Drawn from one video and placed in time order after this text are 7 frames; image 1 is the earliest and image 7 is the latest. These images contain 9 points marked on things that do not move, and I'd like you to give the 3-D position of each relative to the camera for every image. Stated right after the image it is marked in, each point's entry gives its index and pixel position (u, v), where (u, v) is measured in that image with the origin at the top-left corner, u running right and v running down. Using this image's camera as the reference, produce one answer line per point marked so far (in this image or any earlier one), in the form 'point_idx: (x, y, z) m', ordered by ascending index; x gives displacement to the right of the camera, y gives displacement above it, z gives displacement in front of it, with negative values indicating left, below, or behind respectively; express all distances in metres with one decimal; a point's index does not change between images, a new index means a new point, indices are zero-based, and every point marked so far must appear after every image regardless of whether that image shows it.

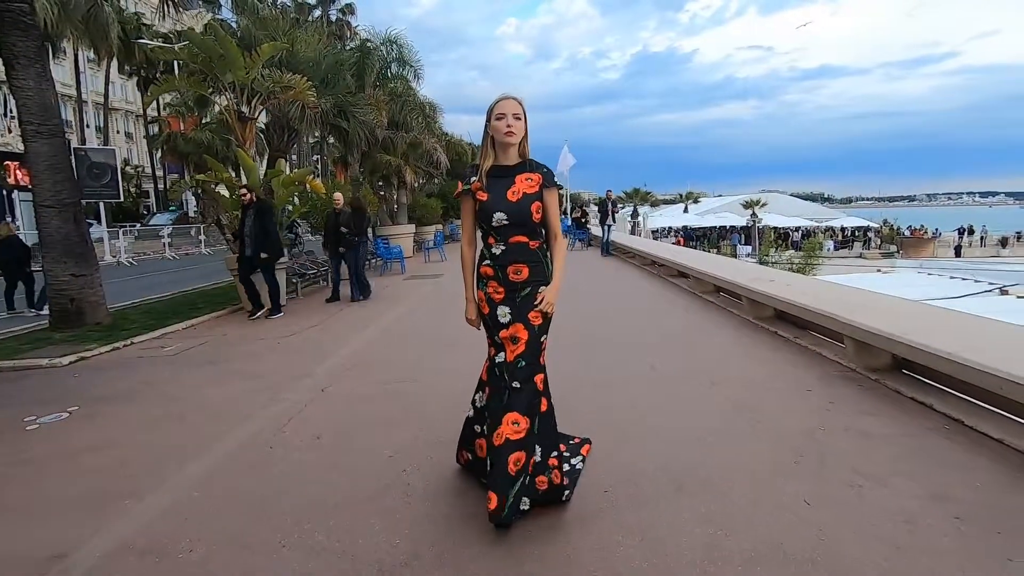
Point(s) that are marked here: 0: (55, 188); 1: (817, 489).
0: (-6.9, +1.5, +8.1) m
1: (+1.9, -1.2, +3.4) m
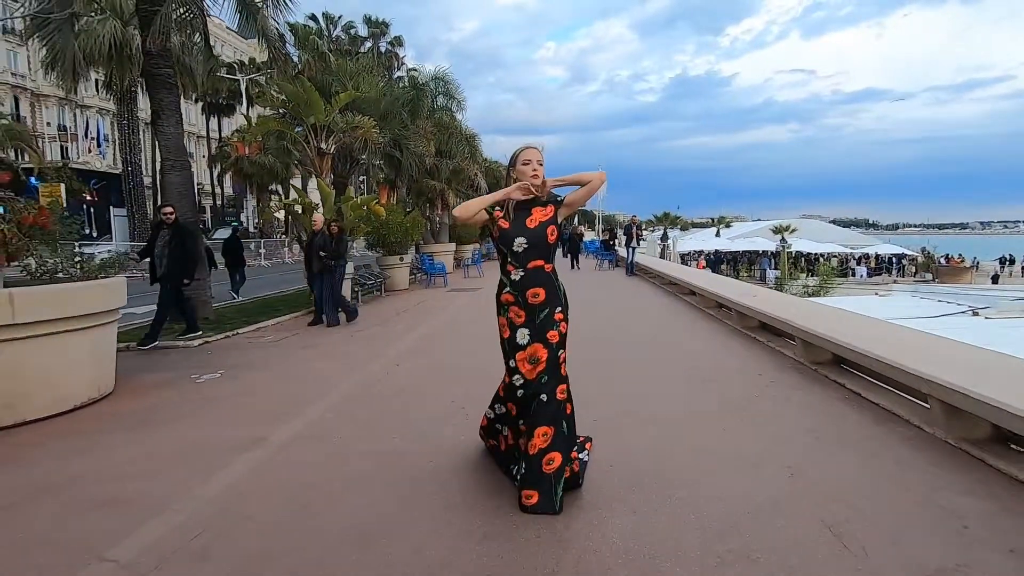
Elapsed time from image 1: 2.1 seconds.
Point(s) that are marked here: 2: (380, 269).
0: (-6.3, +1.5, +10.3) m
1: (+2.1, -1.3, +5.0) m
2: (-4.0, +0.6, +16.5) m
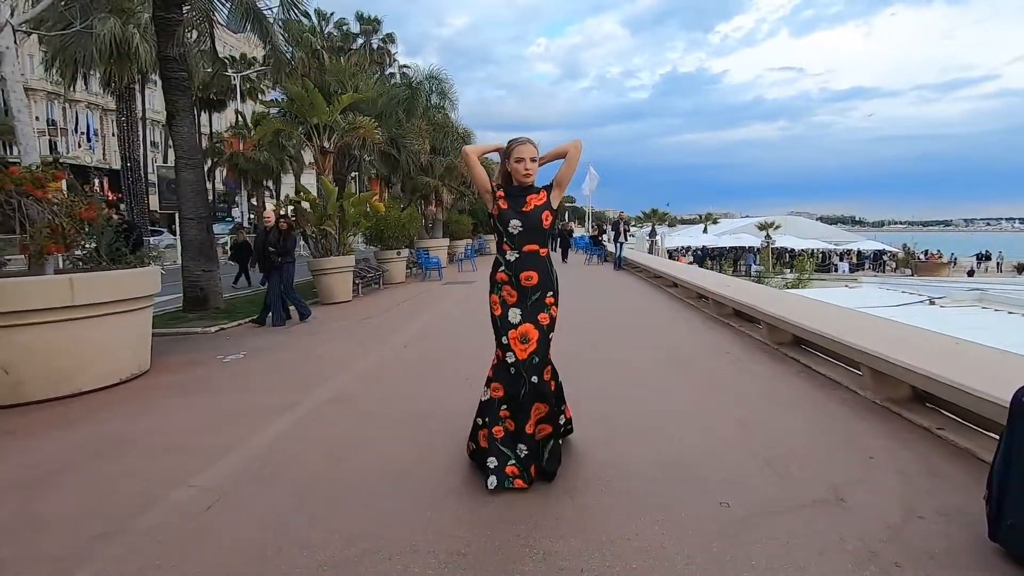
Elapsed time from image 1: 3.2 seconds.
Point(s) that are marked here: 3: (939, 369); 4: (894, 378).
0: (-6.5, +1.7, +11.0) m
1: (+2.0, -1.1, +5.8) m
2: (-4.3, +0.8, +17.1) m
3: (+3.6, -0.7, +4.6) m
4: (+3.6, -0.8, +5.0) m
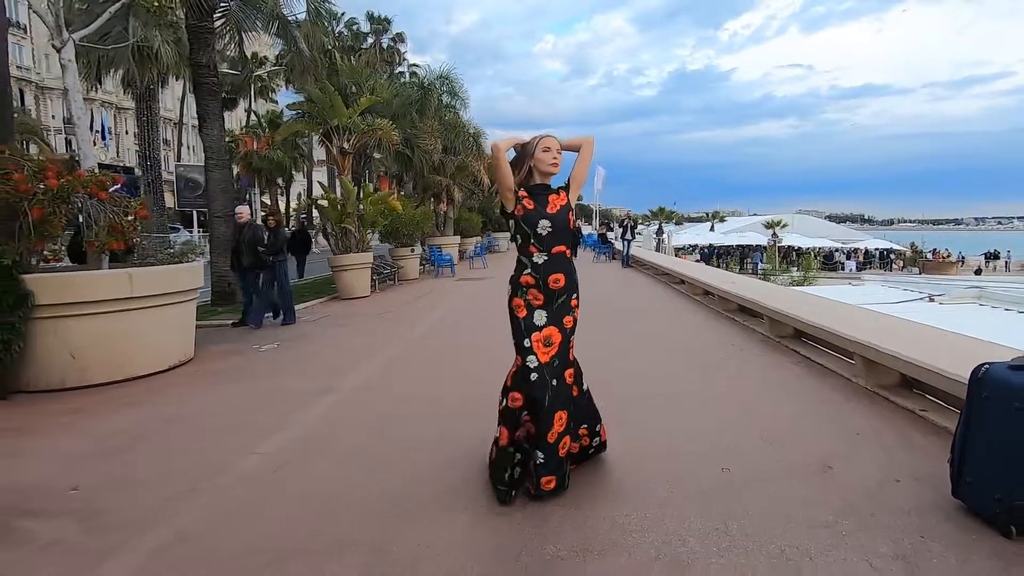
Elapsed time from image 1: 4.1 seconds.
0: (-6.2, +1.8, +11.5) m
1: (+2.3, -1.1, +6.3) m
2: (-3.9, +0.9, +17.7) m
3: (+3.8, -0.6, +5.0) m
4: (+3.8, -0.8, +5.5) m
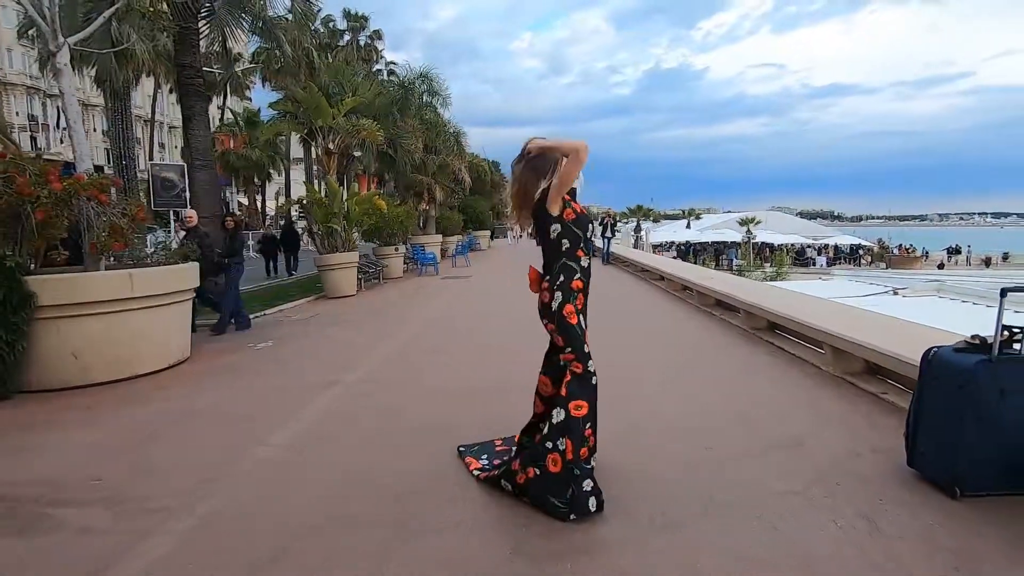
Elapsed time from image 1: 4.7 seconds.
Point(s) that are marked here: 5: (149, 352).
0: (-6.5, +1.8, +11.6) m
1: (+2.2, -1.0, +6.7) m
2: (-4.5, +1.0, +17.8) m
3: (+3.8, -0.6, +5.5) m
4: (+3.7, -0.7, +5.9) m
5: (-4.4, -0.8, +6.5) m
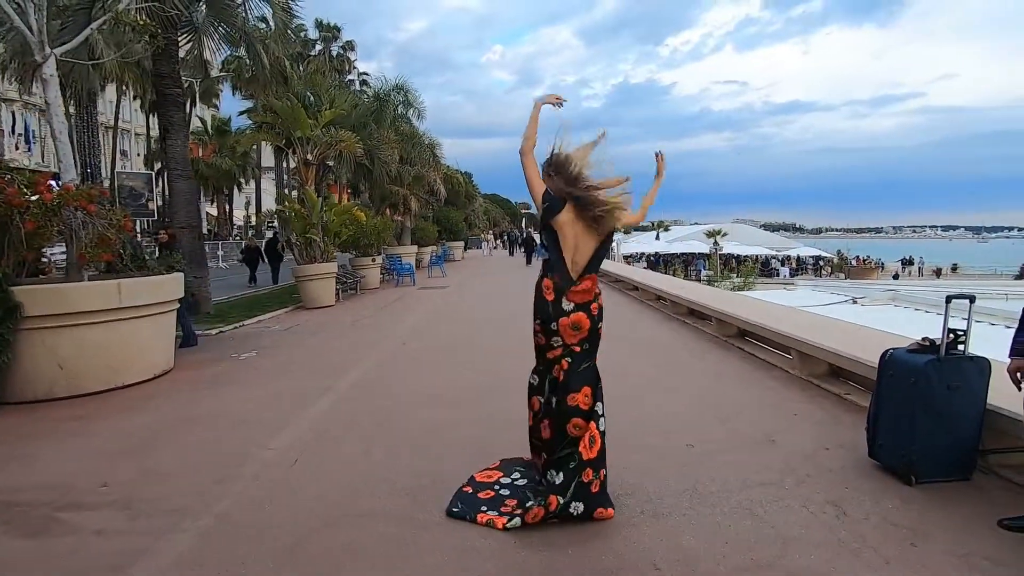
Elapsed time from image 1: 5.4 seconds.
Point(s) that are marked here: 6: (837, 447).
0: (-6.9, +1.6, +11.5) m
1: (+2.0, -1.1, +7.0) m
2: (-5.2, +0.6, +17.8) m
3: (+3.7, -0.7, +5.9) m
4: (+3.6, -0.8, +6.3) m
5: (-4.5, -0.9, +6.5) m
6: (+2.6, -1.3, +4.4) m
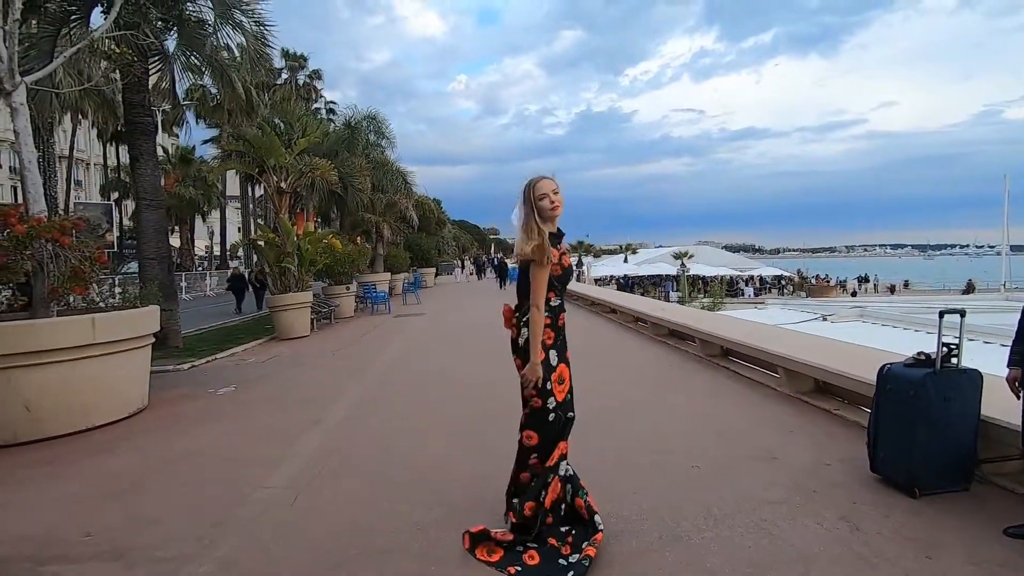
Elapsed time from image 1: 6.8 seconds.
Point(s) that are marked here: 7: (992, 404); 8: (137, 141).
0: (-7.3, +0.9, +11.1) m
1: (+1.9, -1.4, +7.0) m
2: (-6.0, -0.3, +17.5) m
3: (+3.6, -0.9, +6.1) m
4: (+3.5, -1.0, +6.5) m
5: (-4.6, -1.3, +6.2) m
6: (+2.7, -1.4, +4.5) m
7: (+3.8, -0.9, +4.3) m
8: (-7.6, +3.0, +11.0) m
